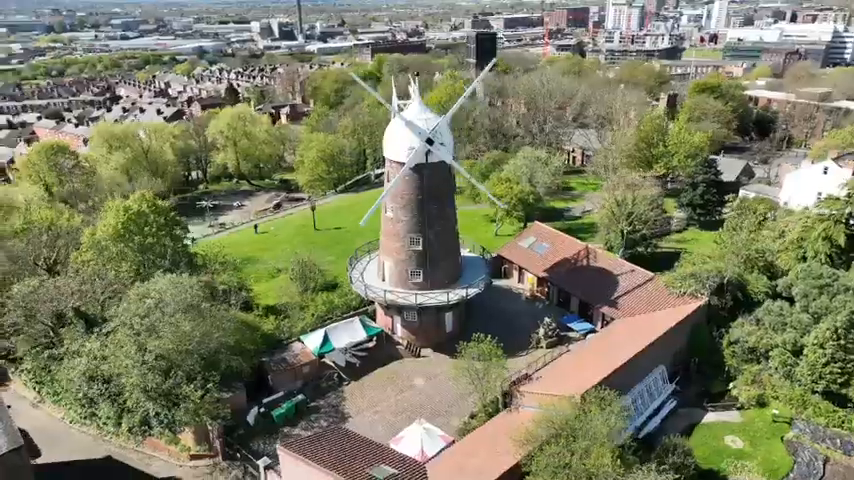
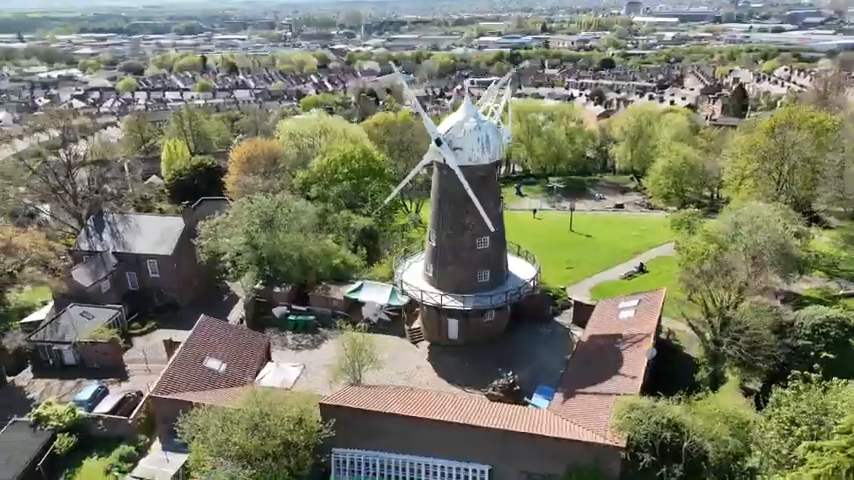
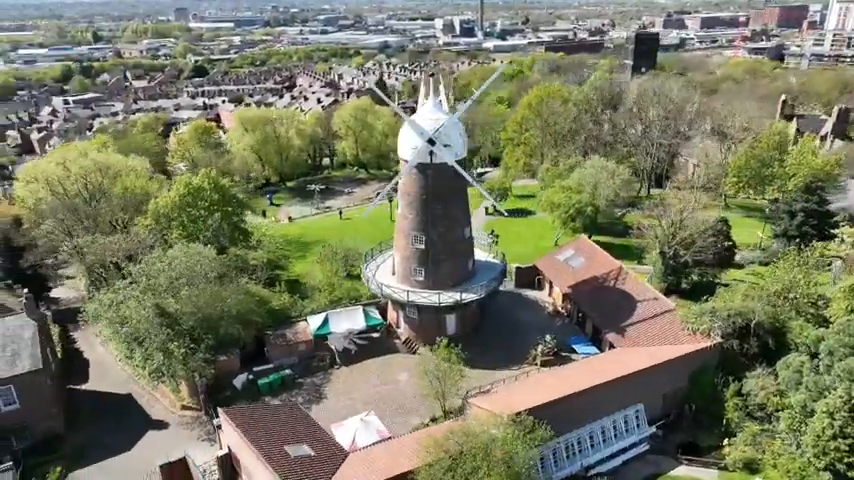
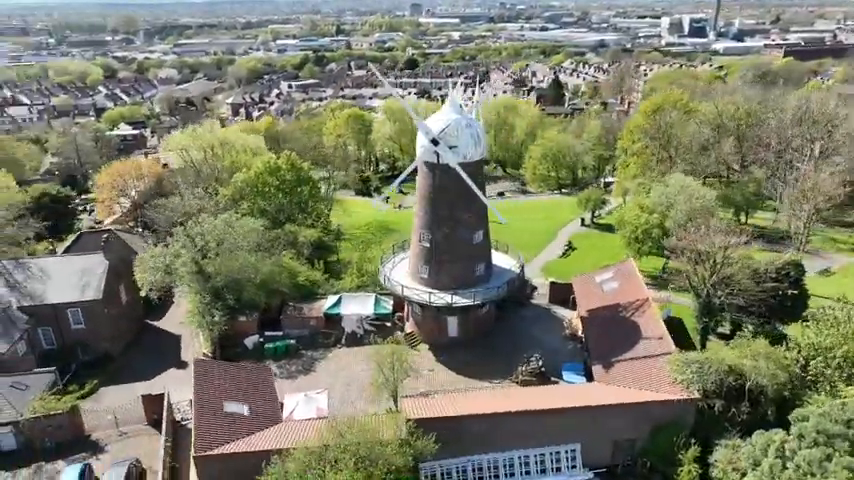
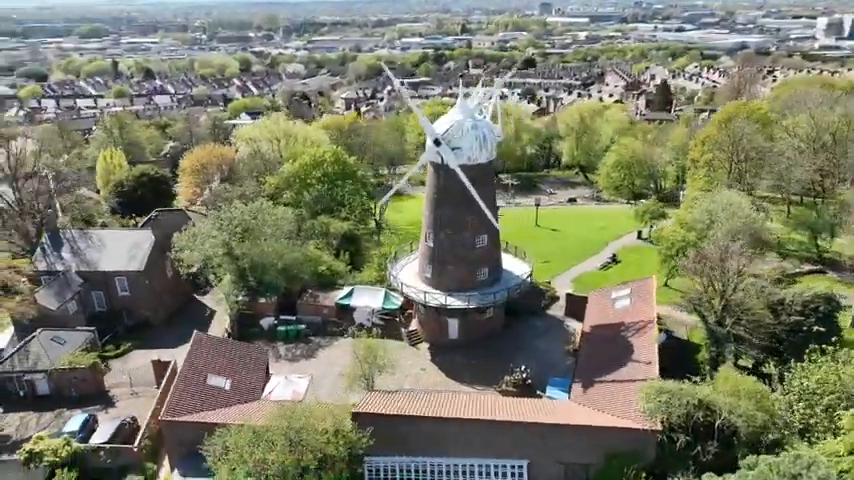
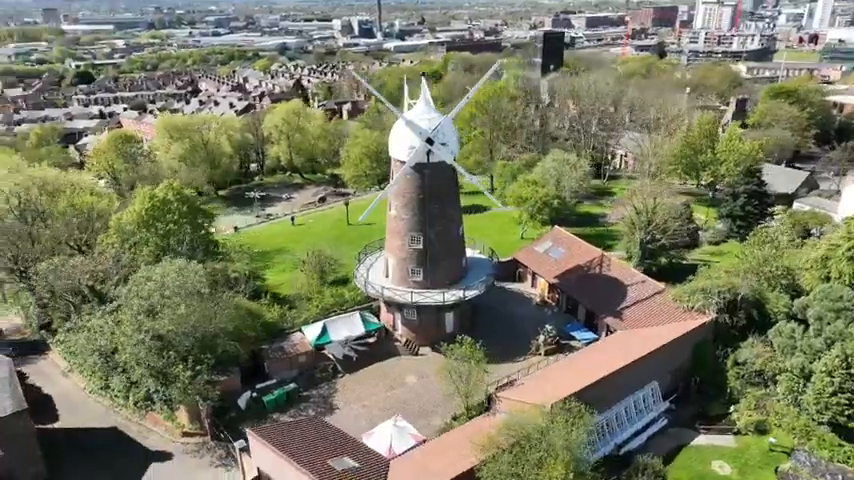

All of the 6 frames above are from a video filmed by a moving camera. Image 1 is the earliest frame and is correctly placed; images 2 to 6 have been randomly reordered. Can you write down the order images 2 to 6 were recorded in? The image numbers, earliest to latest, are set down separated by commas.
6, 3, 4, 5, 2
